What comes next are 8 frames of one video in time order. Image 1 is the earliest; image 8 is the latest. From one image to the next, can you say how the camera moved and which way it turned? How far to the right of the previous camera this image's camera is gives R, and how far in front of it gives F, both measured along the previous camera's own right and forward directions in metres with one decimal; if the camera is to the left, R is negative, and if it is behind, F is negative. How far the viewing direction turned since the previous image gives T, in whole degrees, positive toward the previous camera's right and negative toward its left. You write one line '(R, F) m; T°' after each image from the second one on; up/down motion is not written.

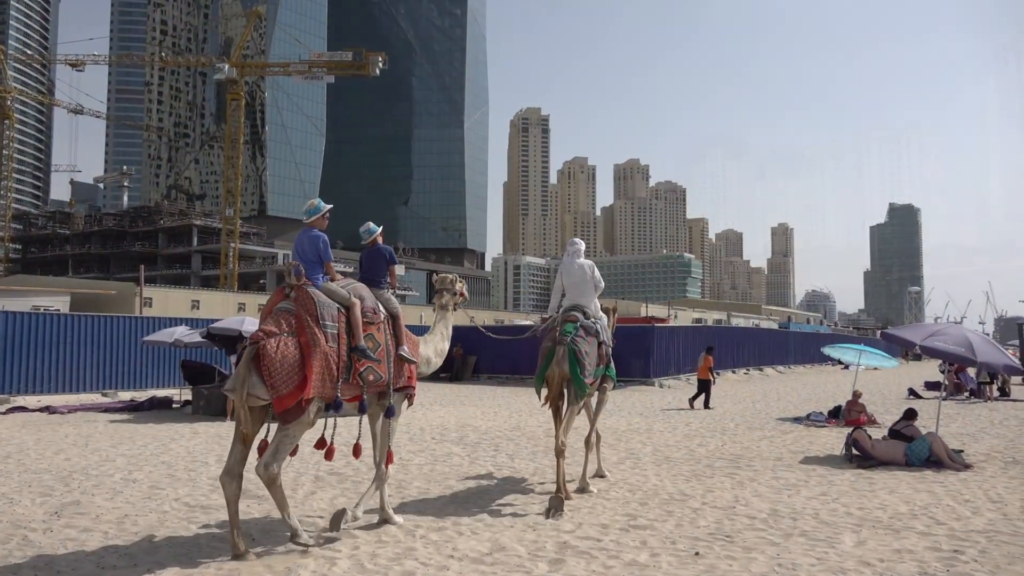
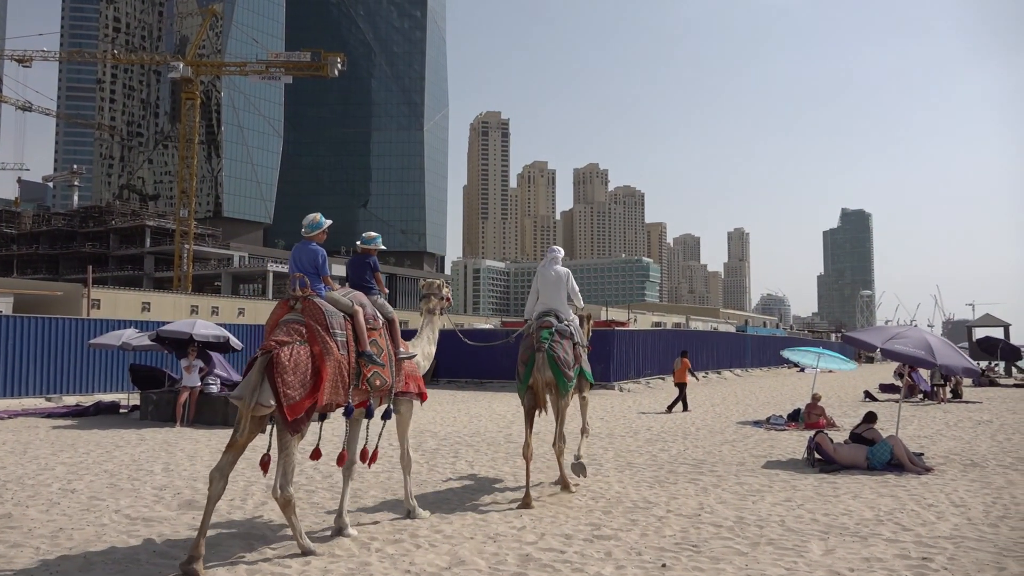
(0.0, +0.3) m; +3°
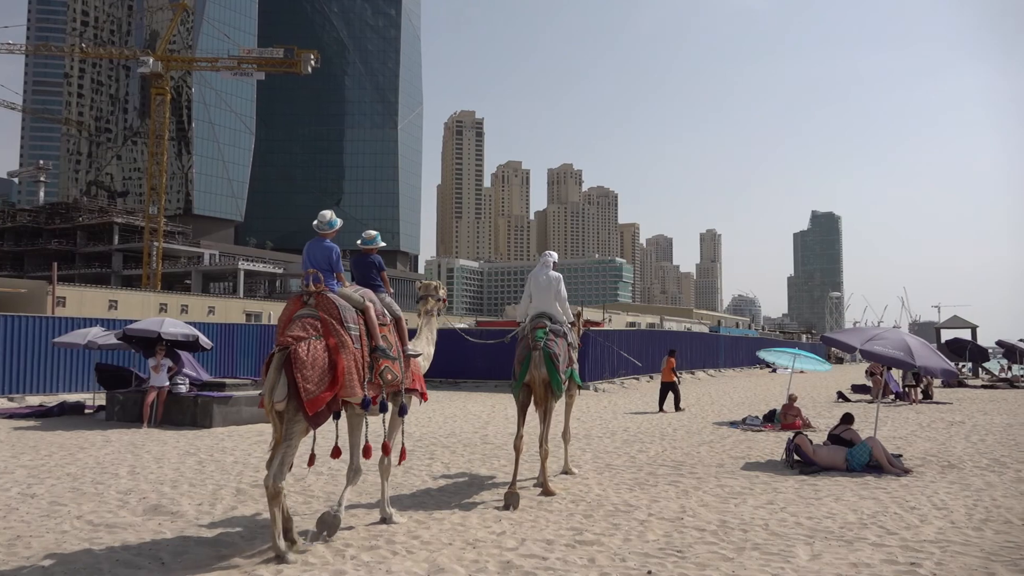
(-0.1, +0.2) m; +2°
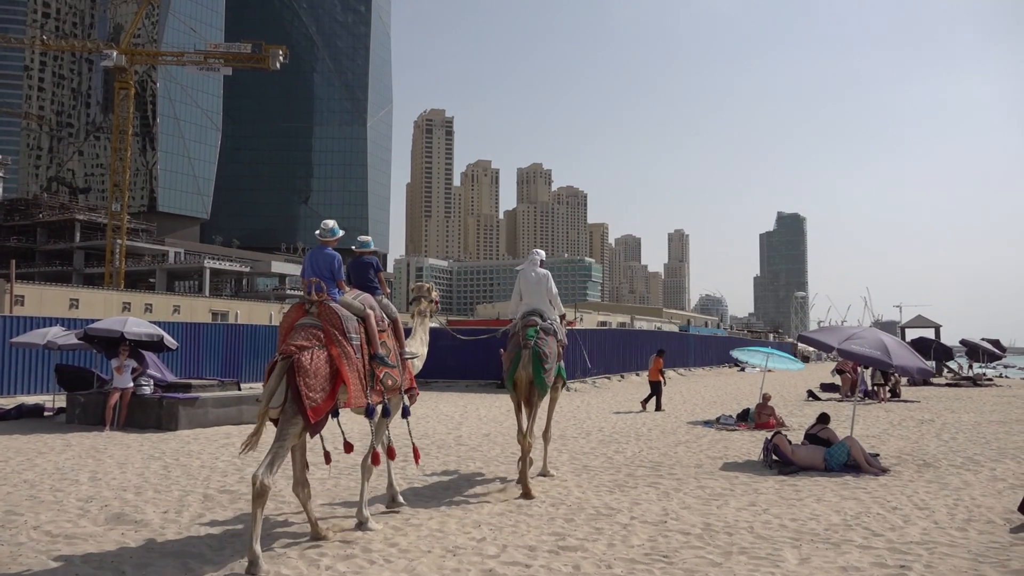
(-0.1, +0.2) m; +2°
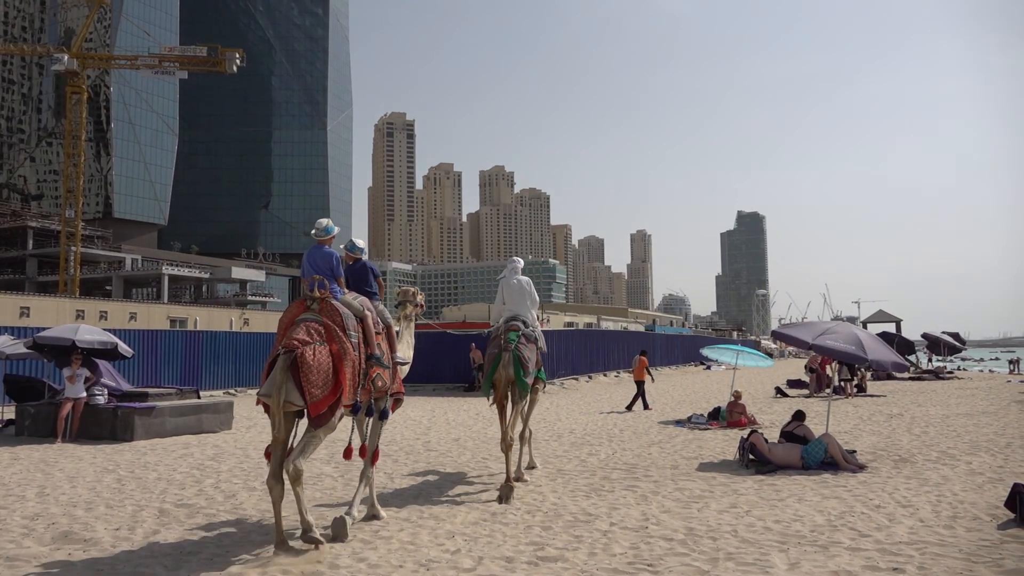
(-0.1, +0.3) m; +3°
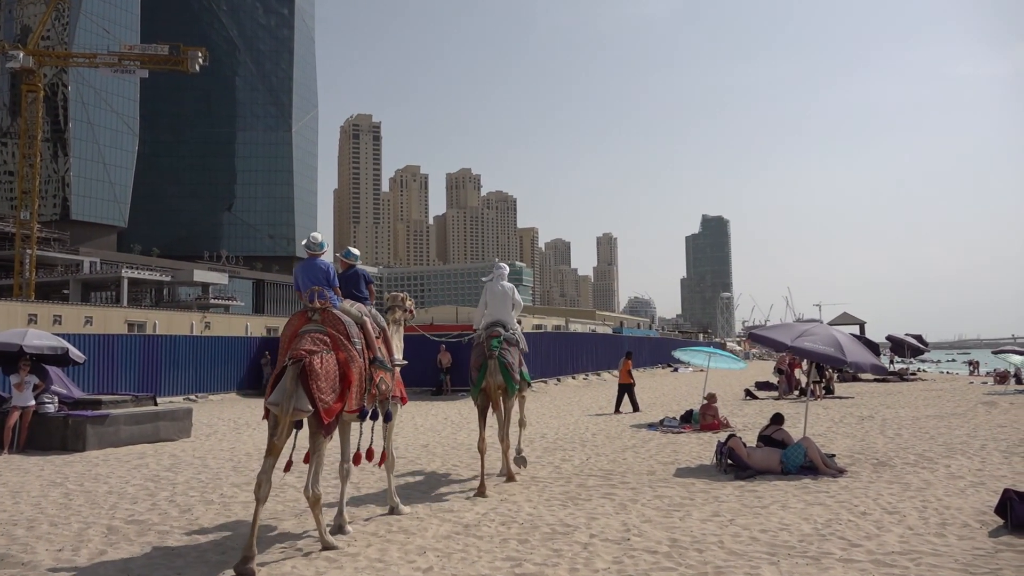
(-0.1, +0.4) m; +3°
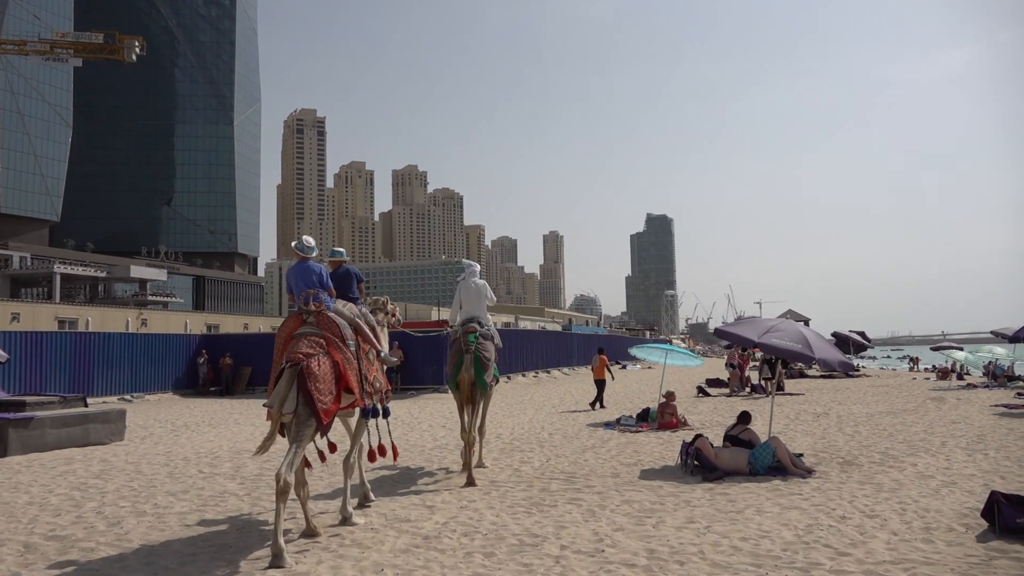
(-0.2, +0.5) m; +4°
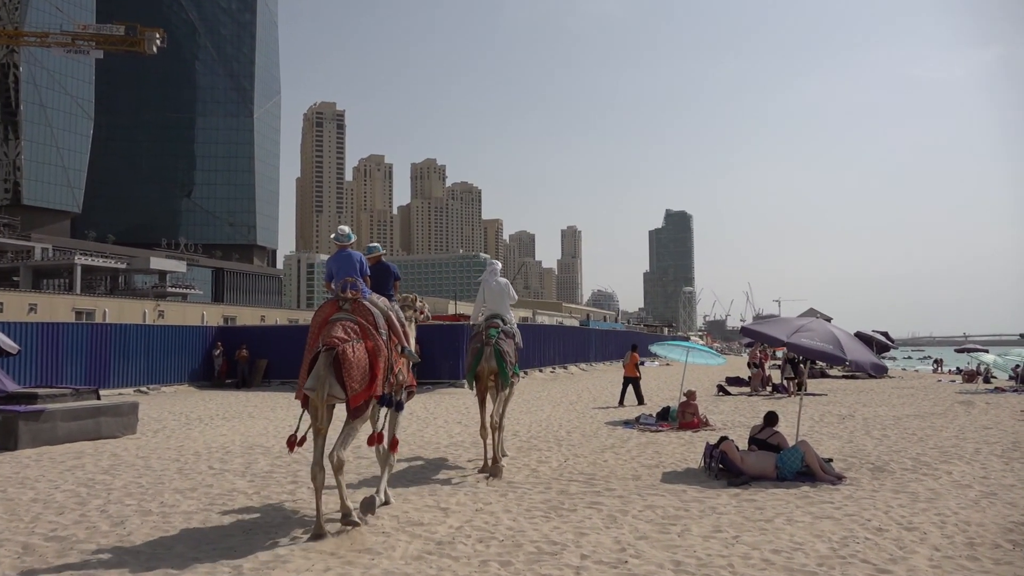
(0.0, +0.3) m; -1°
